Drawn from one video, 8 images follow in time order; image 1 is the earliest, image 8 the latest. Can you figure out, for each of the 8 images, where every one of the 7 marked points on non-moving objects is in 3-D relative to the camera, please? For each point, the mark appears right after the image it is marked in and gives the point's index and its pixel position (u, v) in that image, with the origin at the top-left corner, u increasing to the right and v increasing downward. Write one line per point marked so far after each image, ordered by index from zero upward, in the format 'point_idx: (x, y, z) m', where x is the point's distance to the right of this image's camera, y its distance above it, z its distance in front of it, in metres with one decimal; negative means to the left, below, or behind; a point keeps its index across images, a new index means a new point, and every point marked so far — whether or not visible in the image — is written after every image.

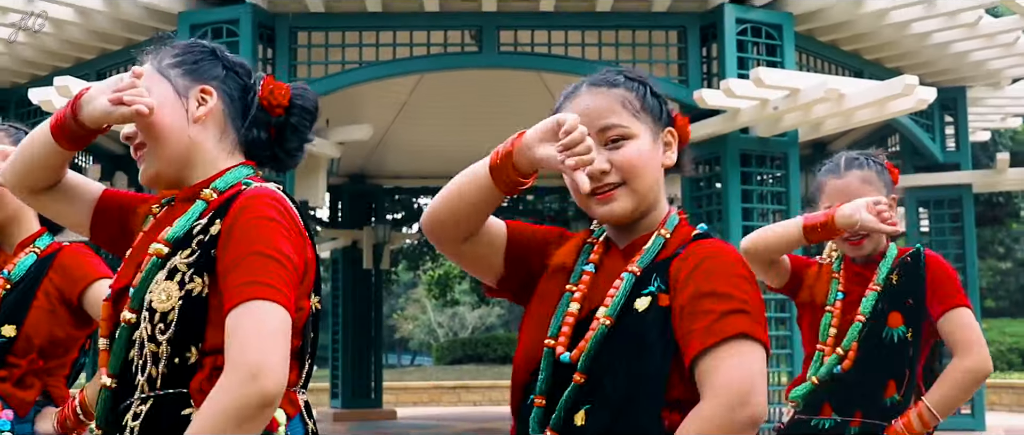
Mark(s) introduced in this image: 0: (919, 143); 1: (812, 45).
0: (+3.5, +0.6, +8.2) m
1: (+2.3, +1.3, +7.2) m
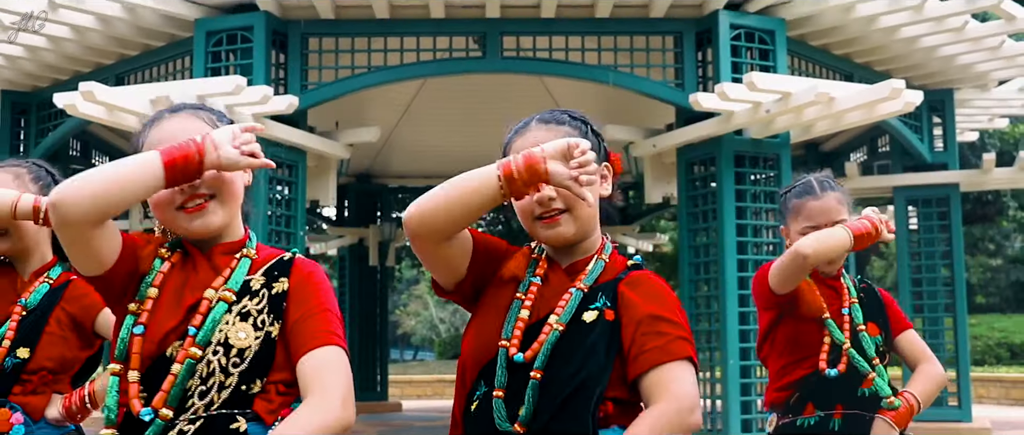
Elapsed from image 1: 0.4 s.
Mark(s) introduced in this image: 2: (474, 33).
0: (+3.5, +0.7, +8.5) m
1: (+2.3, +1.3, +7.4) m
2: (-0.3, +1.3, +6.8) m
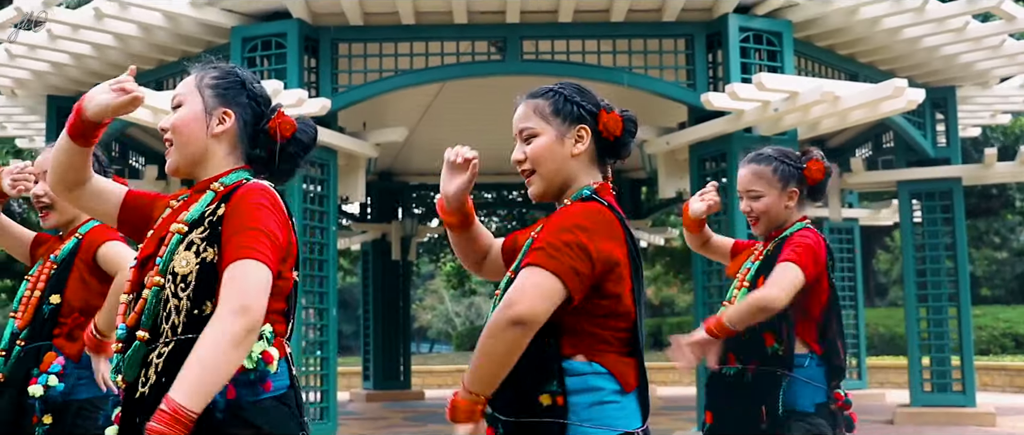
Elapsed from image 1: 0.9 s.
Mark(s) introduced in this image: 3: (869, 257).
0: (+3.7, +0.7, +8.8) m
1: (+2.4, +1.4, +7.8) m
2: (-0.1, +1.4, +7.2) m
3: (+7.0, -0.8, +18.7) m
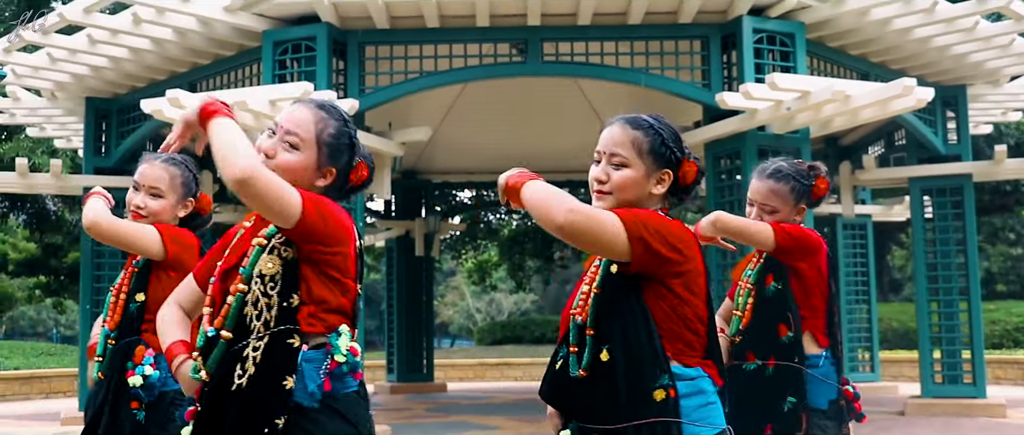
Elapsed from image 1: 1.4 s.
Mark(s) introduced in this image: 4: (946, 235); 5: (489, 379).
0: (+3.9, +0.8, +9.0) m
1: (+2.6, +1.4, +8.0) m
2: (0.0, +1.4, +7.4) m
3: (+7.4, -0.7, +18.8) m
4: (+4.2, -0.2, +9.2) m
5: (-0.3, -2.3, +13.6) m
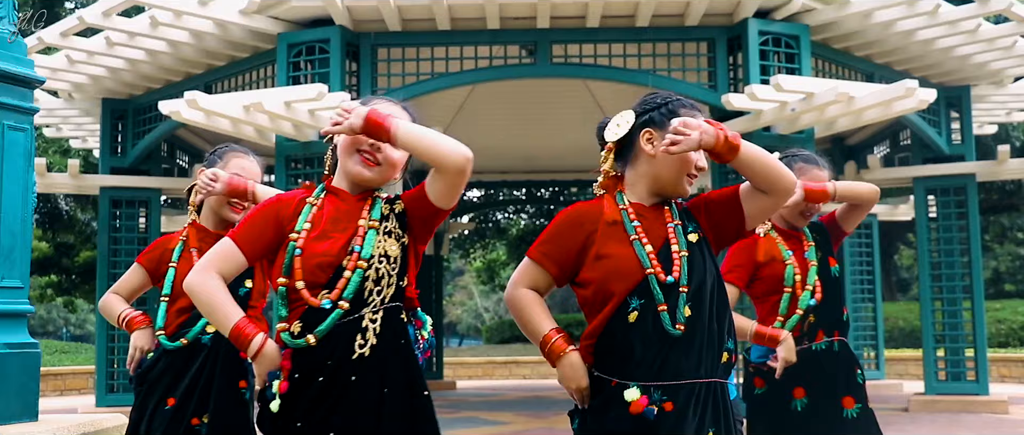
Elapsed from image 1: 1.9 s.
0: (+4.0, +0.8, +9.1) m
1: (+2.7, +1.4, +8.1) m
2: (+0.1, +1.4, +7.6) m
3: (+7.5, -0.7, +18.9) m
4: (+4.3, -0.2, +9.3) m
5: (-0.2, -2.3, +13.7) m
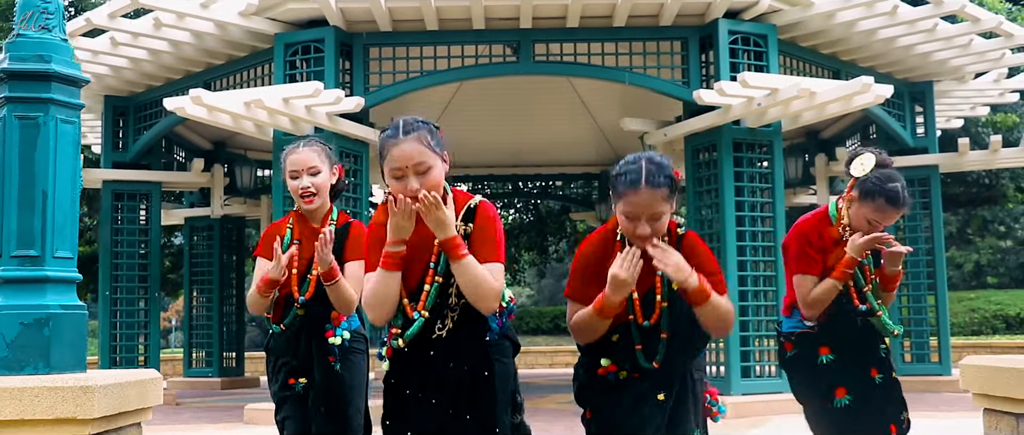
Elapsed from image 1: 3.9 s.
0: (+3.8, +0.9, +9.6) m
1: (+2.6, +1.5, +8.6) m
2: (0.0, +1.5, +8.0) m
3: (+7.3, -0.5, +19.4) m
4: (+4.2, -0.1, +9.8) m
5: (-0.4, -2.2, +14.2) m
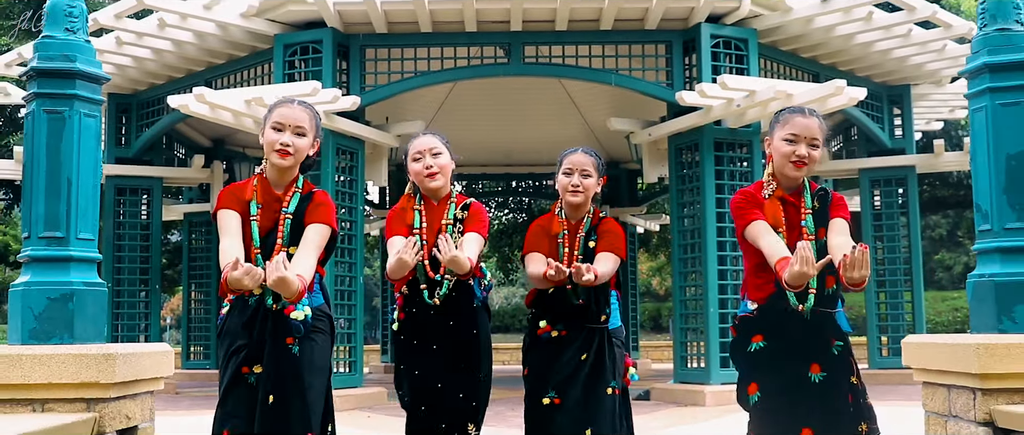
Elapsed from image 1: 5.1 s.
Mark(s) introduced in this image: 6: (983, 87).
0: (+3.7, +0.9, +10.0) m
1: (+2.5, +1.5, +8.9) m
2: (-0.1, +1.5, +8.3) m
3: (+7.1, -0.5, +19.8) m
4: (+4.1, 0.0, +10.2) m
5: (-0.5, -2.2, +14.5) m
6: (+1.7, +0.5, +3.5) m
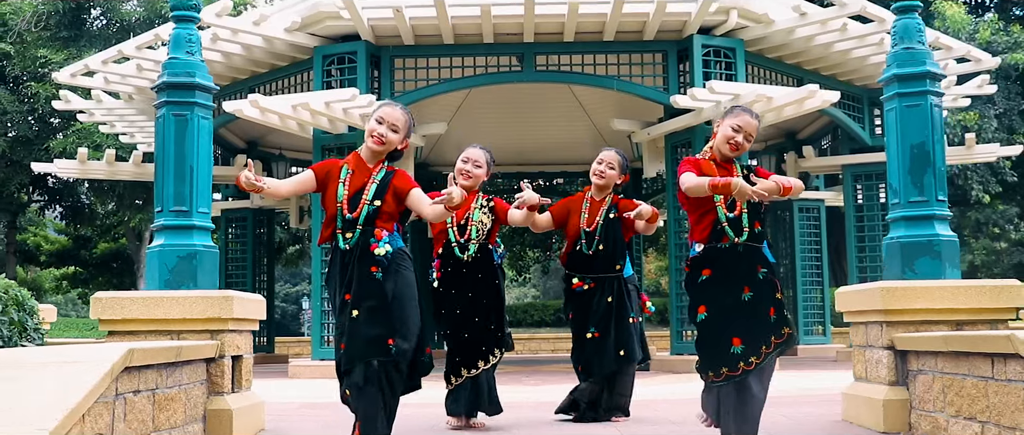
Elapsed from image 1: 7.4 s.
0: (+3.9, +1.0, +10.9) m
1: (+2.6, +1.6, +9.9) m
2: (0.0, +1.6, +9.3) m
3: (+7.4, -0.5, +20.7) m
4: (+4.2, +0.1, +11.1) m
5: (-0.3, -2.1, +15.5) m
6: (+1.8, +0.6, +4.5) m
